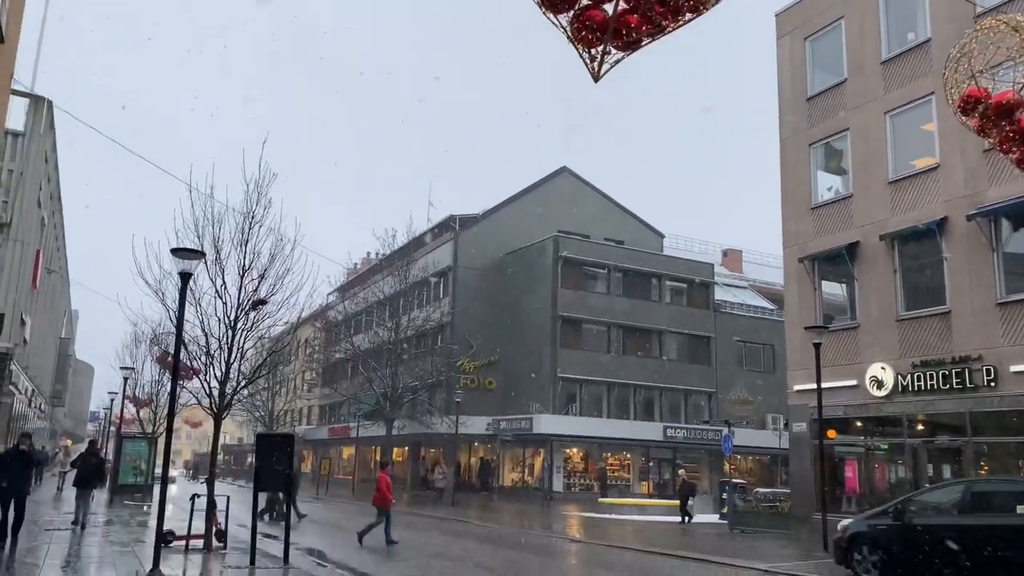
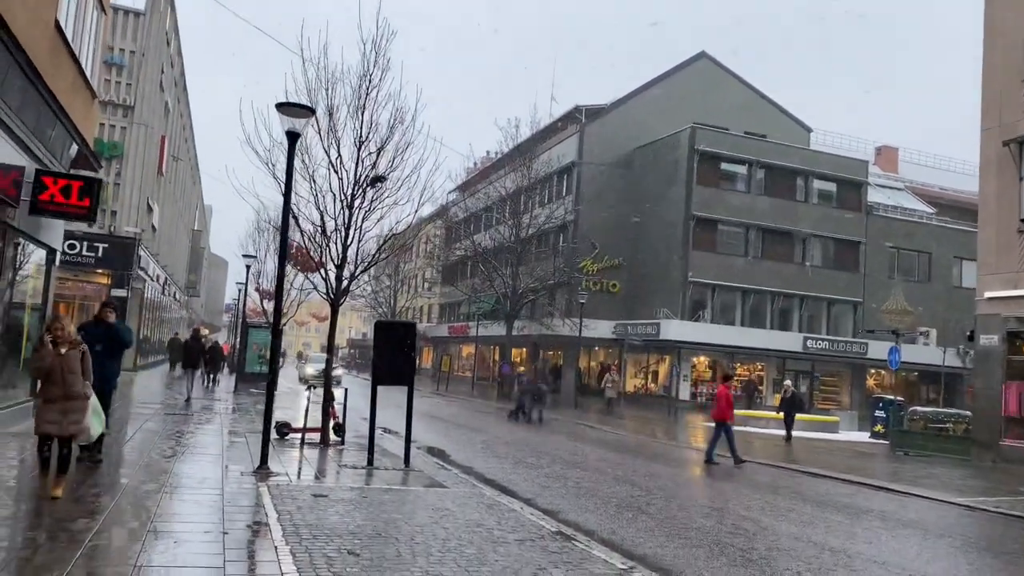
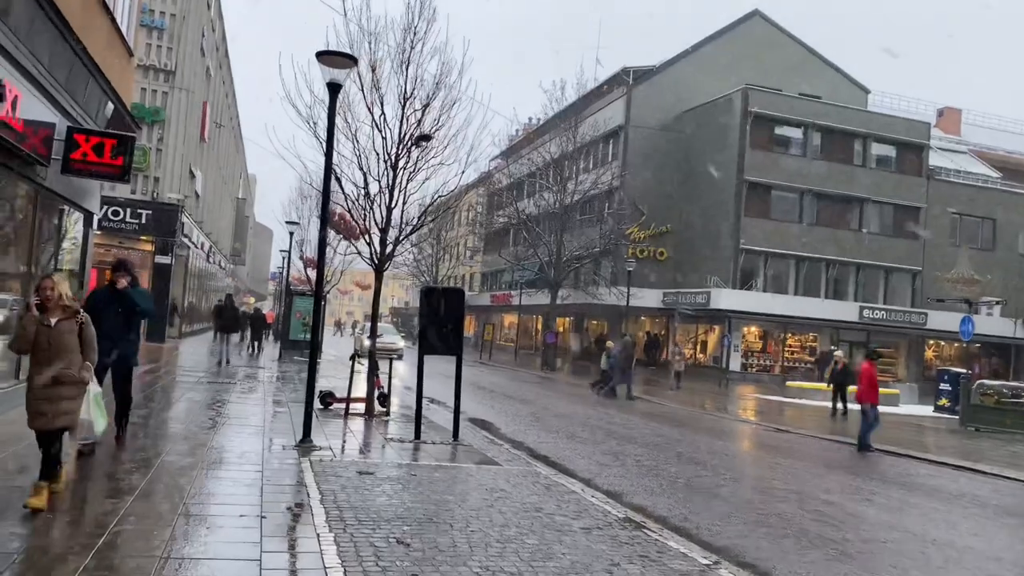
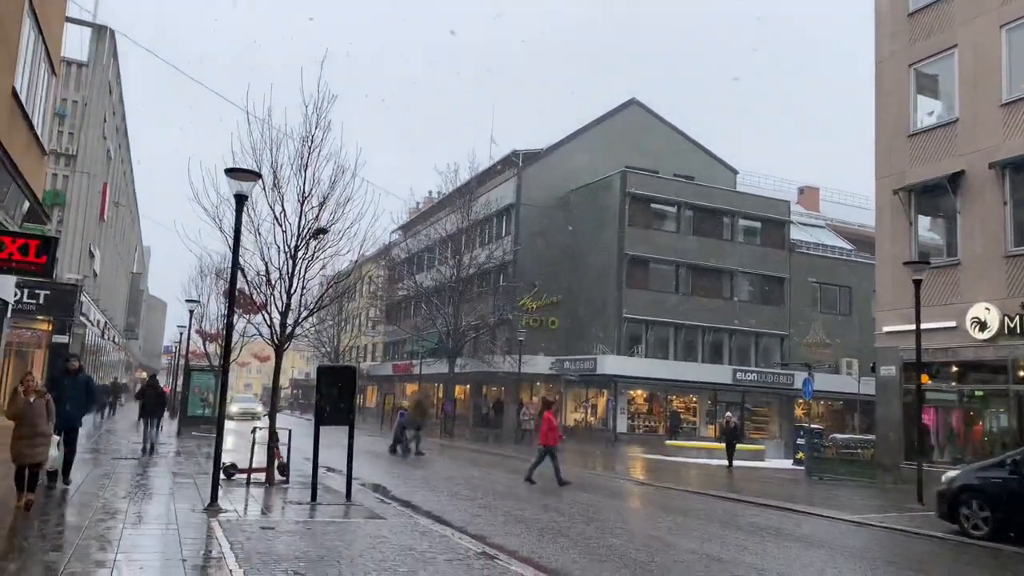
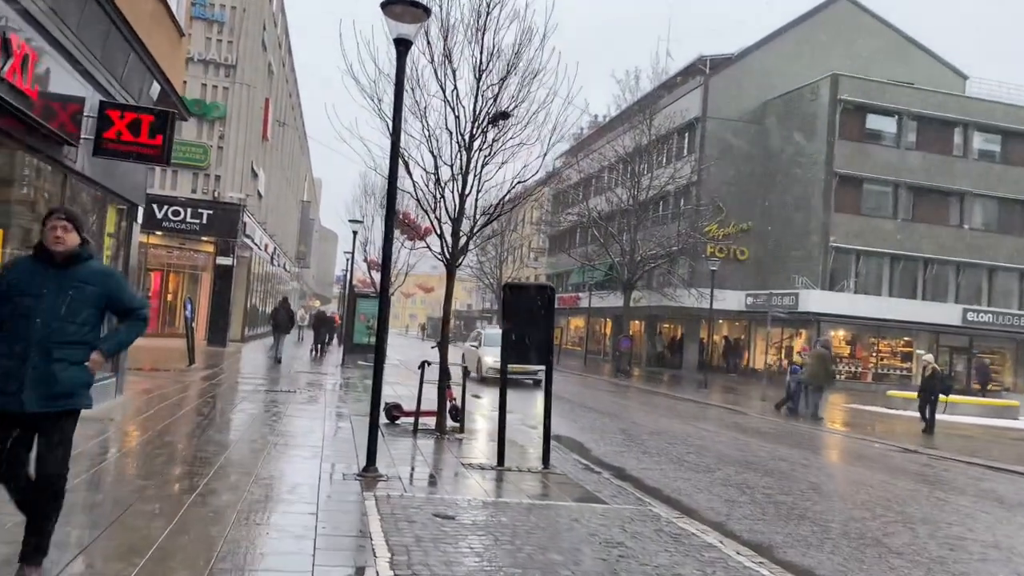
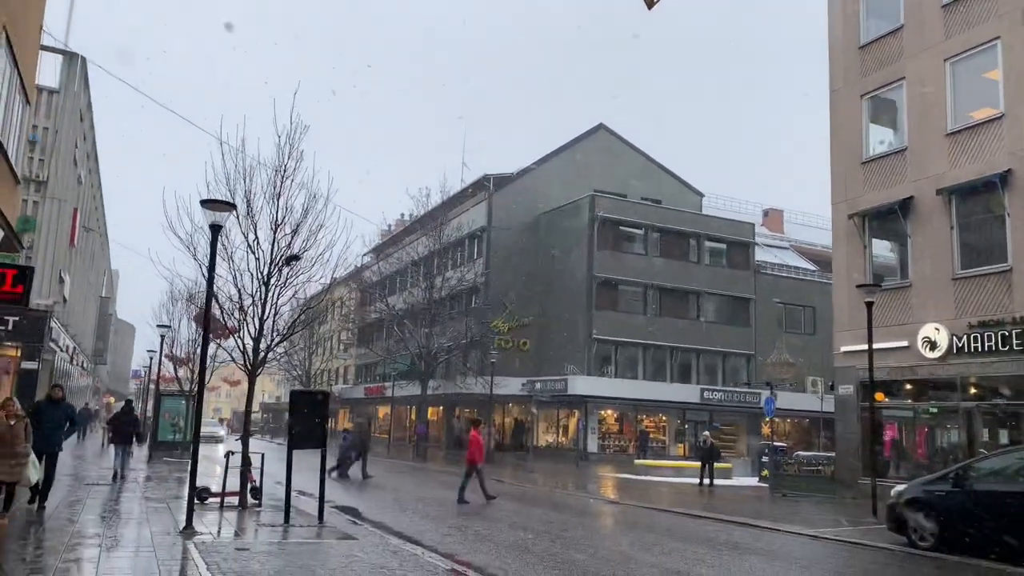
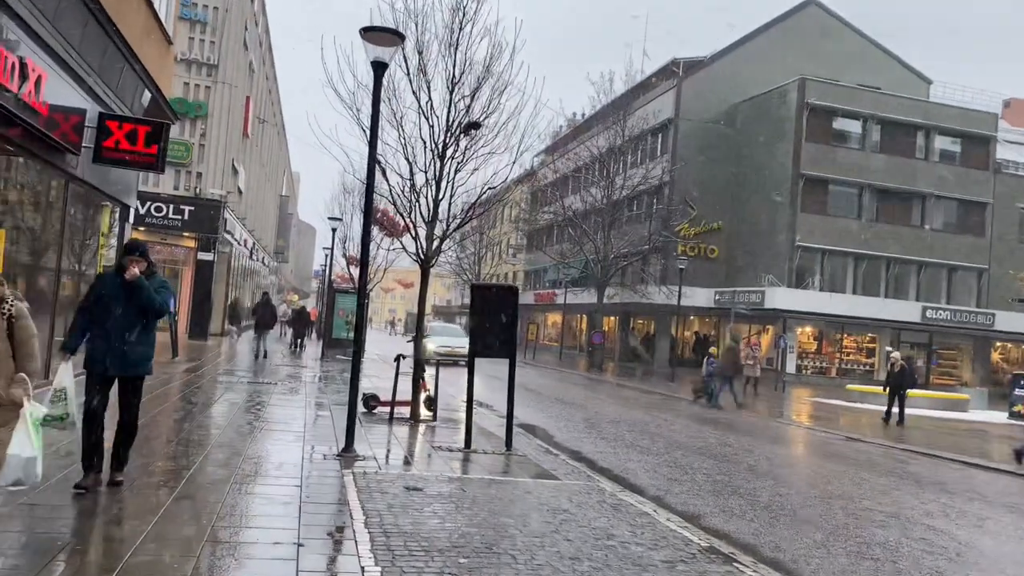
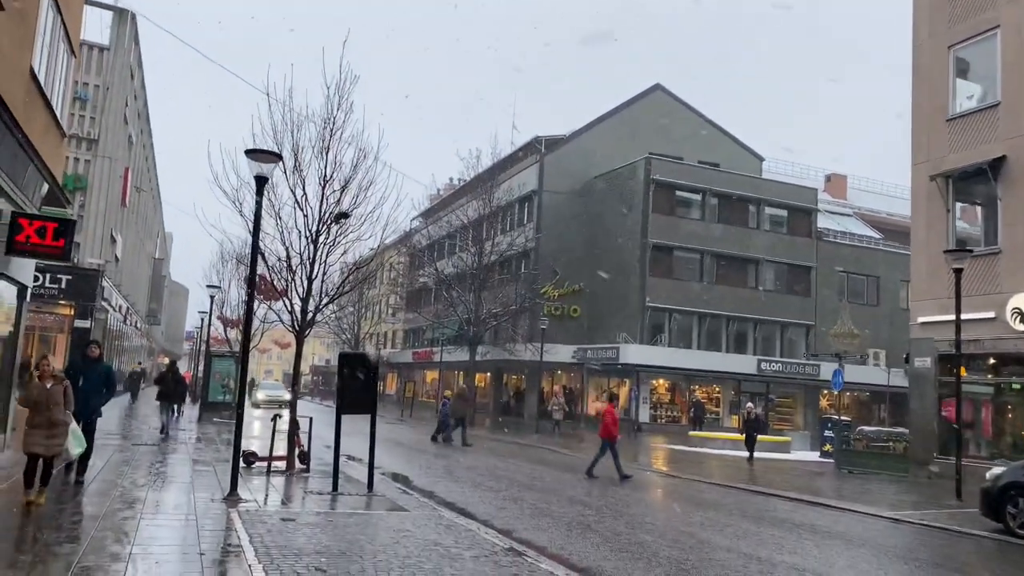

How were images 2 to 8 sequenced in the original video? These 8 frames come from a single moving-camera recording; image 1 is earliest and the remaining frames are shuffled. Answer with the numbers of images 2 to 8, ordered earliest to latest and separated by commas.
6, 4, 8, 2, 3, 7, 5
